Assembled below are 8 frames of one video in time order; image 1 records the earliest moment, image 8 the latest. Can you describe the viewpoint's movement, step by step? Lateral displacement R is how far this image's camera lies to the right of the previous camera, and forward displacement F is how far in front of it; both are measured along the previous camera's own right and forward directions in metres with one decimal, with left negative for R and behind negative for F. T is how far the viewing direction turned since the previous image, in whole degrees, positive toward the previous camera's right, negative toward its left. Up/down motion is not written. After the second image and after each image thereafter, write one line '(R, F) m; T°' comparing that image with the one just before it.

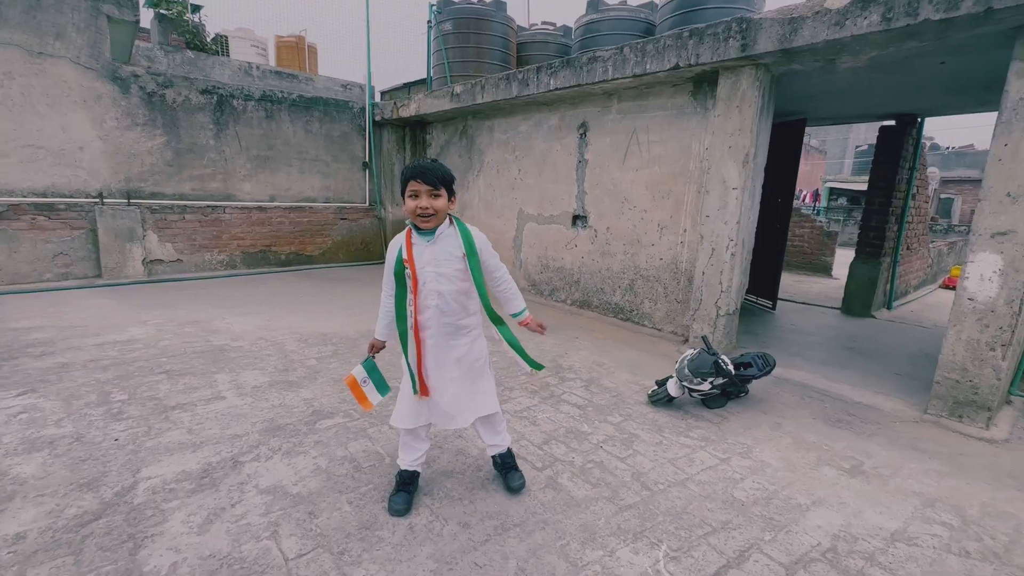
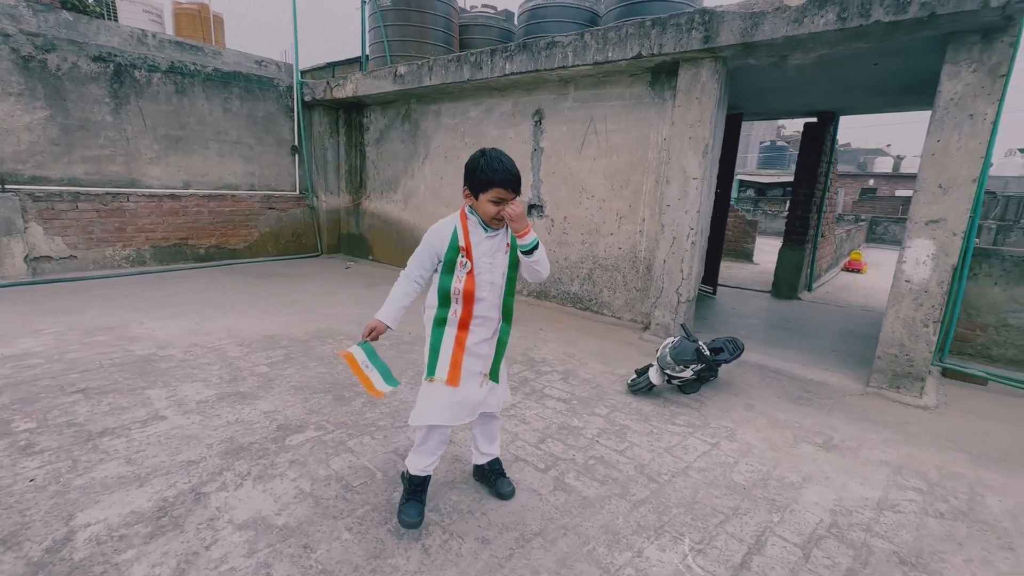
(-0.3, +0.2) m; +9°
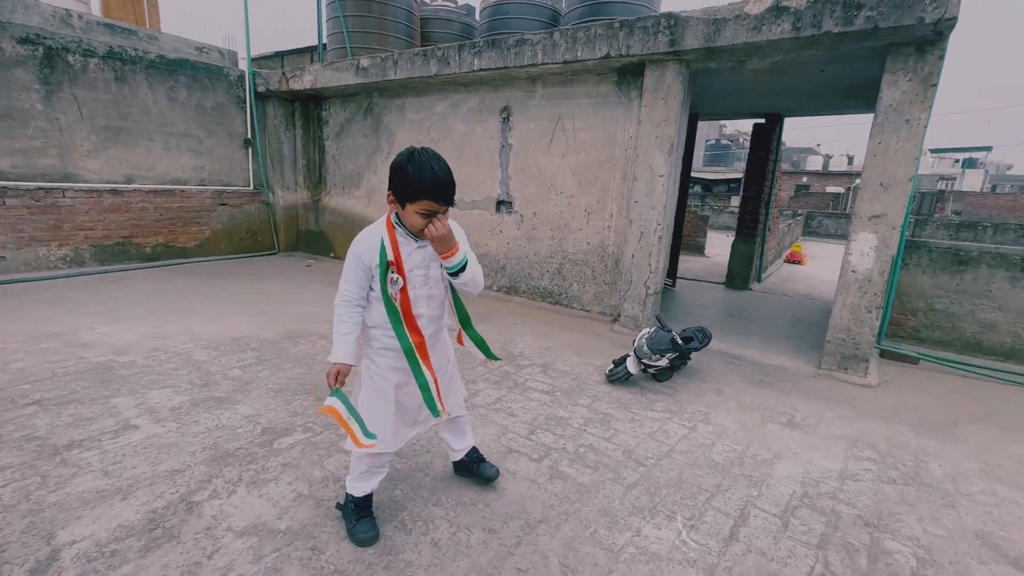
(-0.2, 0.0) m; +6°
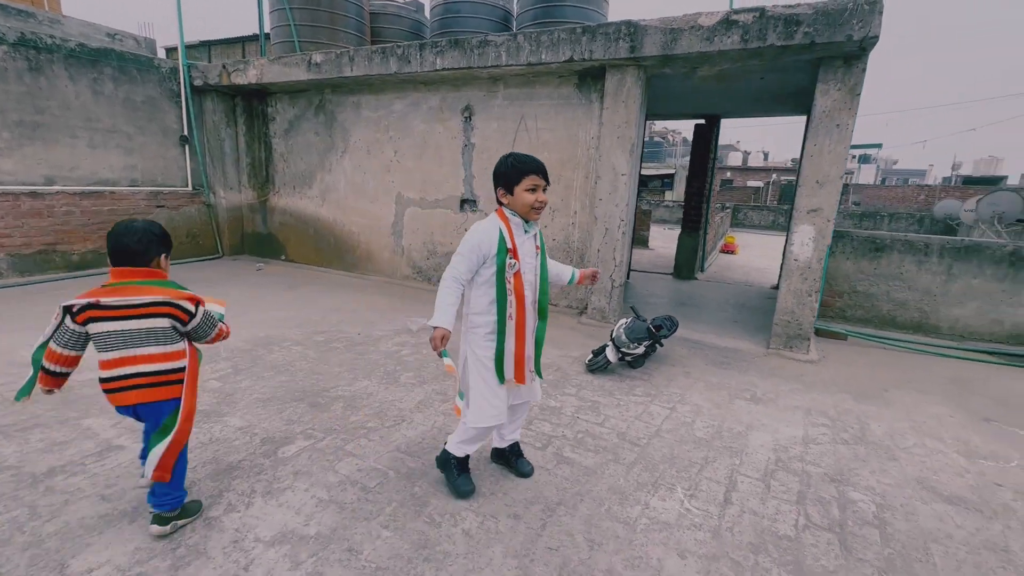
(-0.3, -0.1) m; +7°
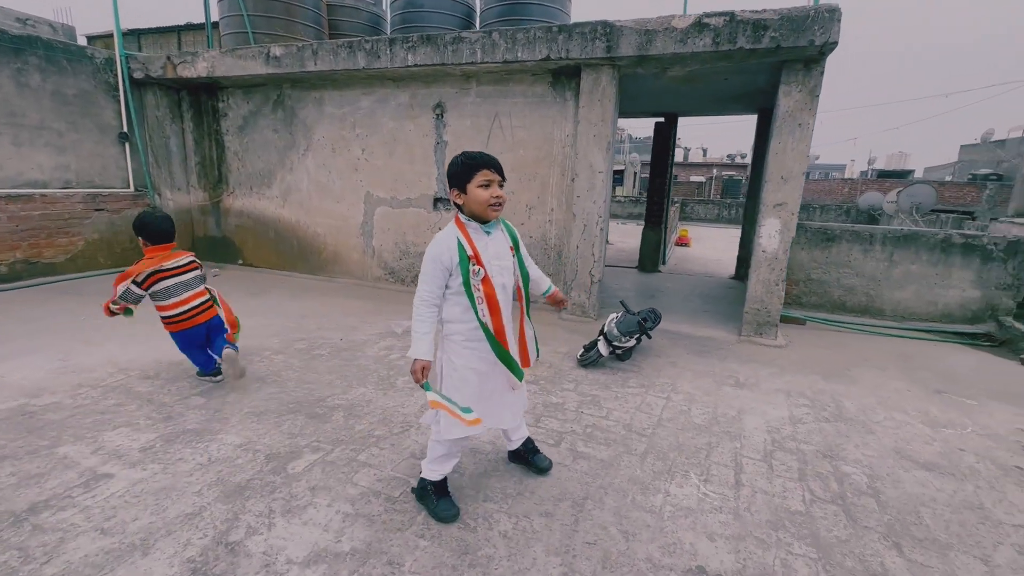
(-0.3, 0.0) m; +6°
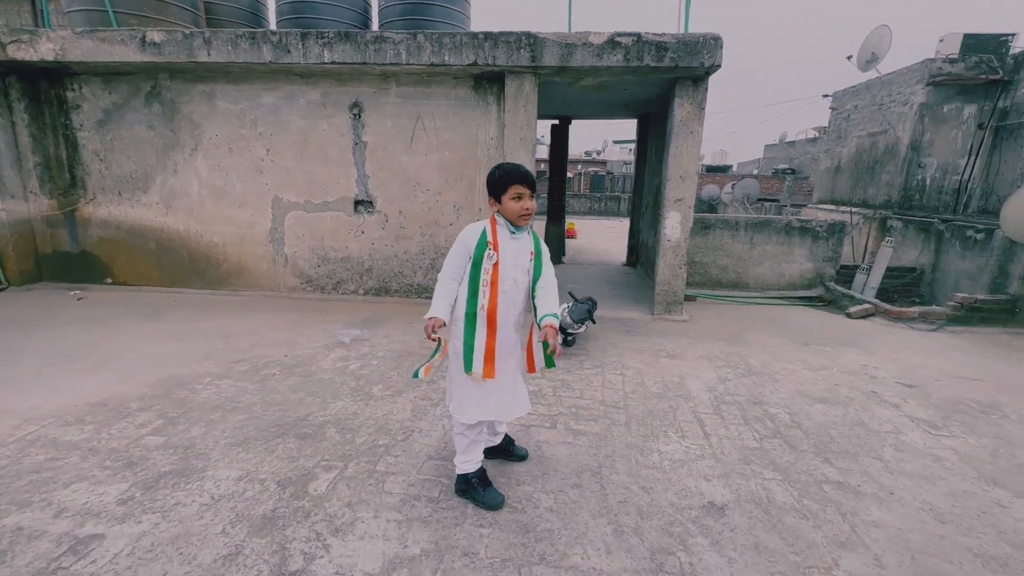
(-0.6, -0.1) m; +15°
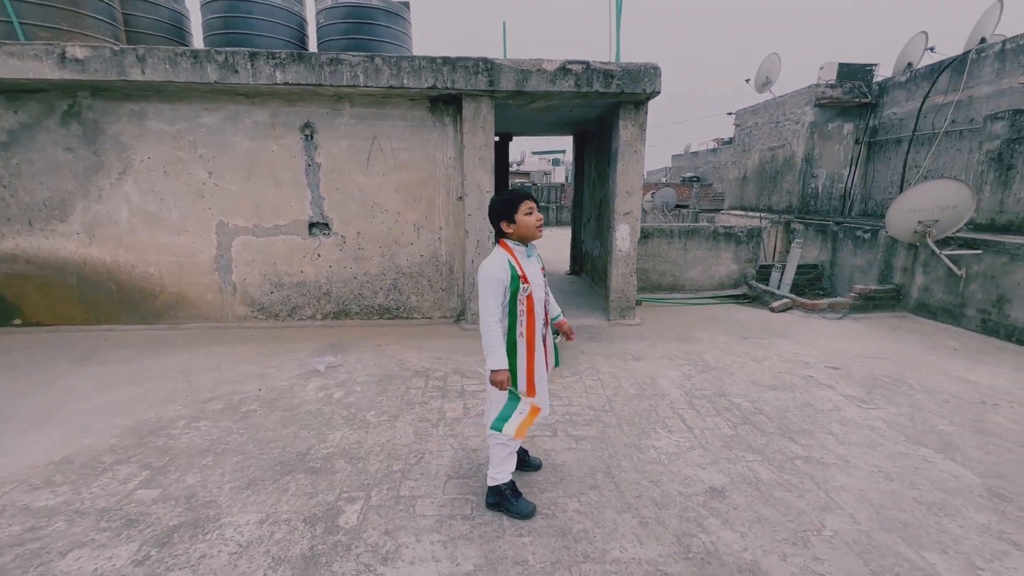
(-0.4, -0.1) m; +9°
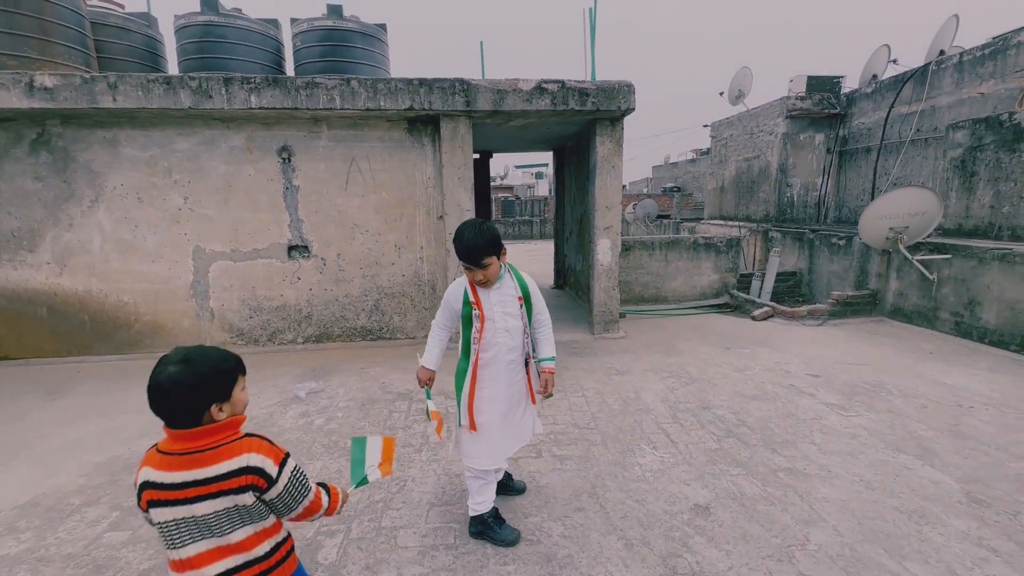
(0.0, 0.0) m; +2°
